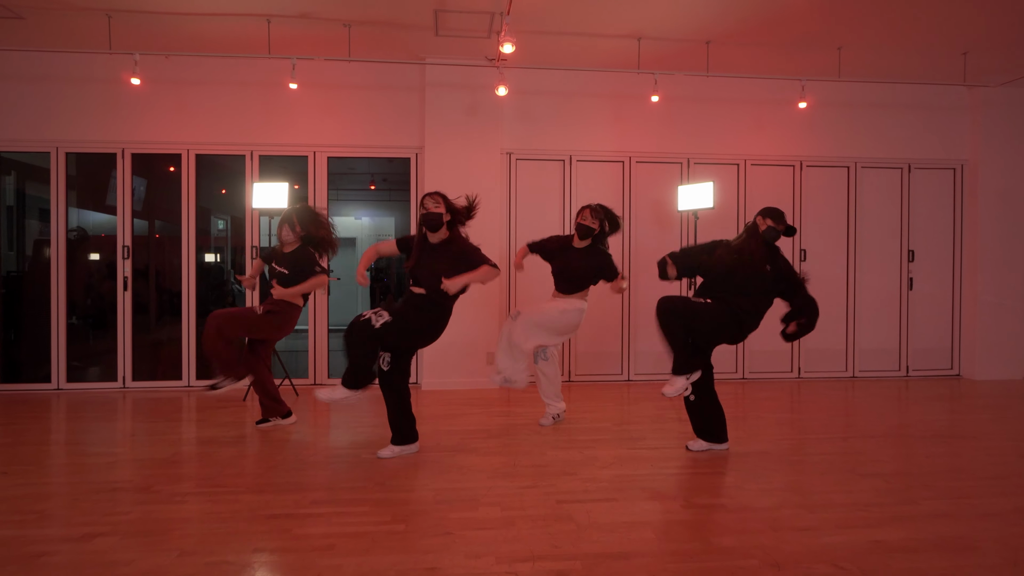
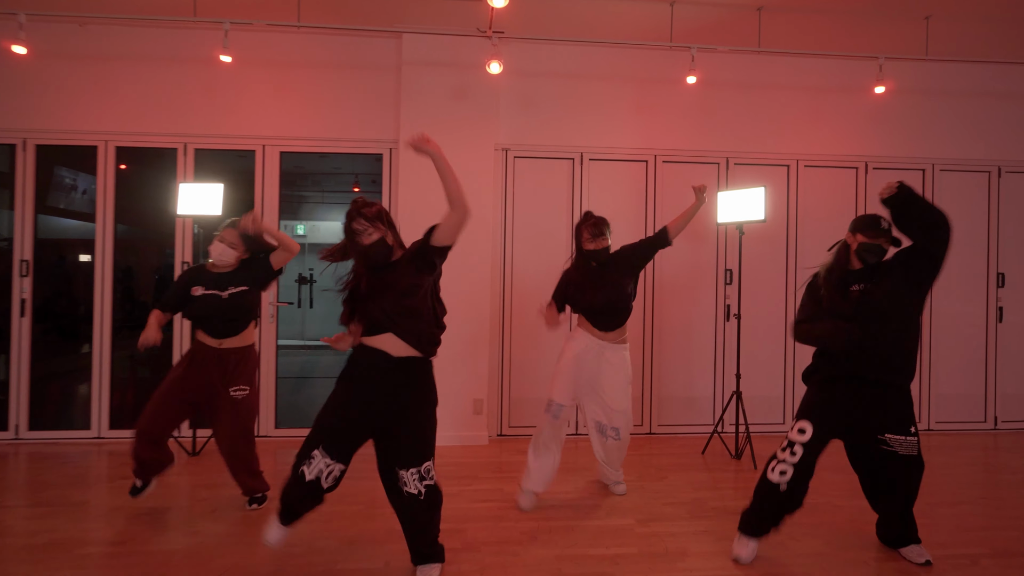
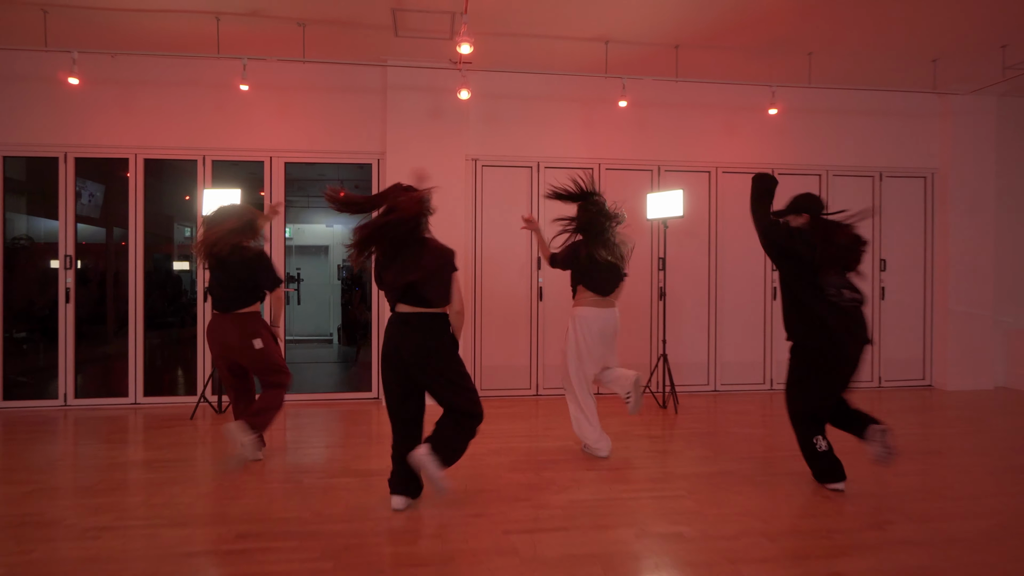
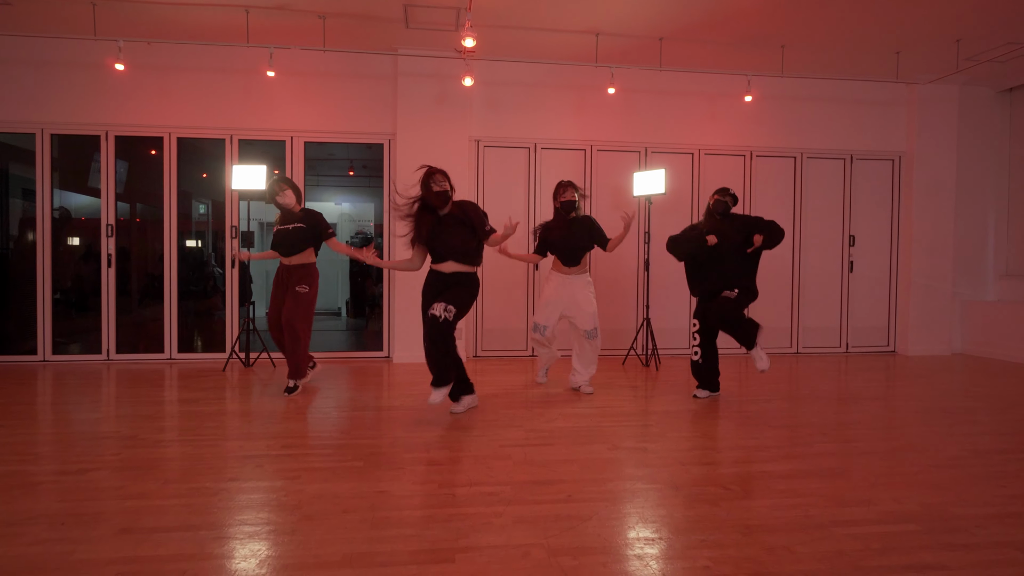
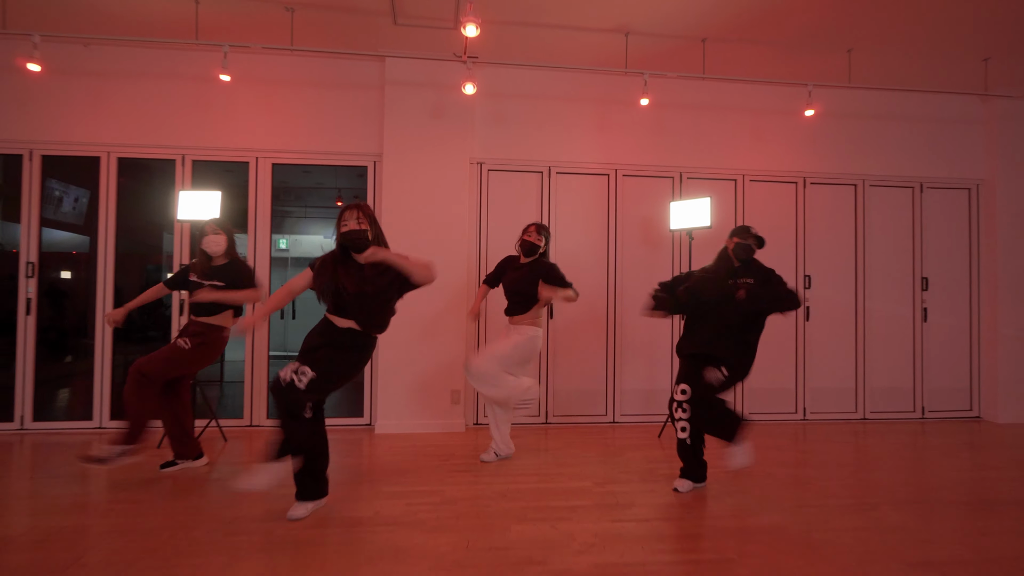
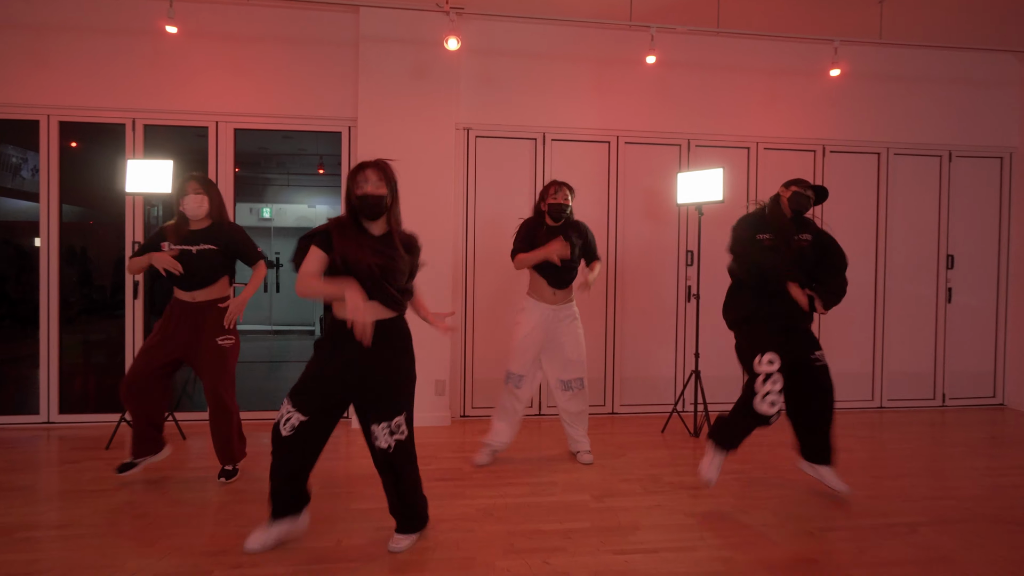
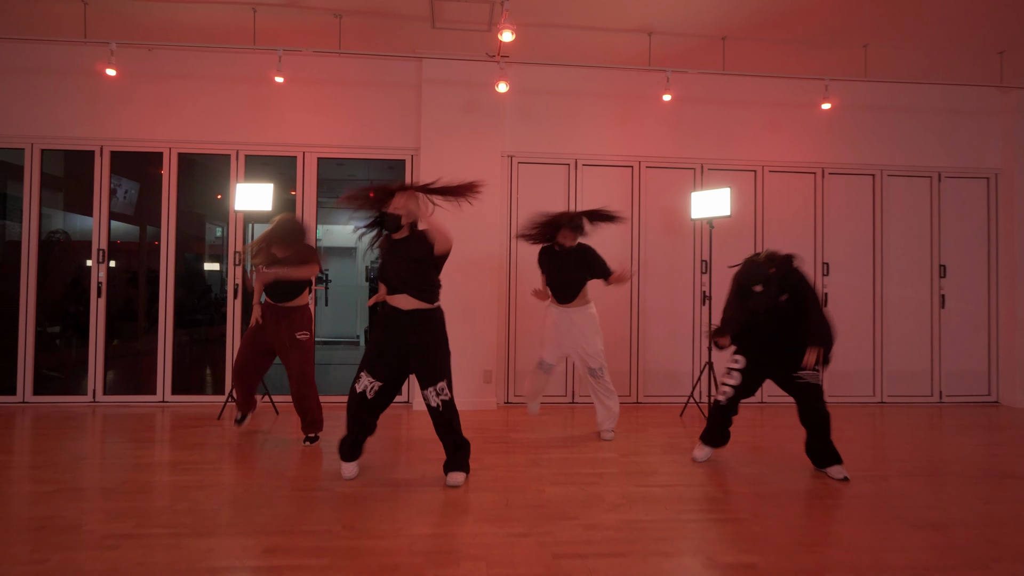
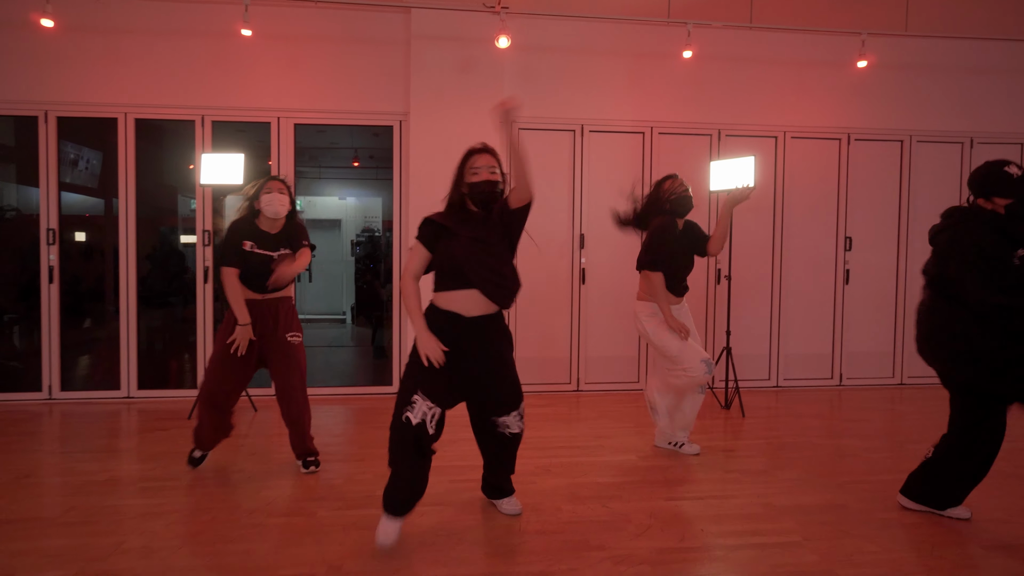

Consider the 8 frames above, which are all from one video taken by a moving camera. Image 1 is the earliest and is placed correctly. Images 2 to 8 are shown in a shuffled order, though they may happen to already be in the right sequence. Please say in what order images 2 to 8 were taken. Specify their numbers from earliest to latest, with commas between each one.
8, 3, 4, 6, 5, 7, 2
